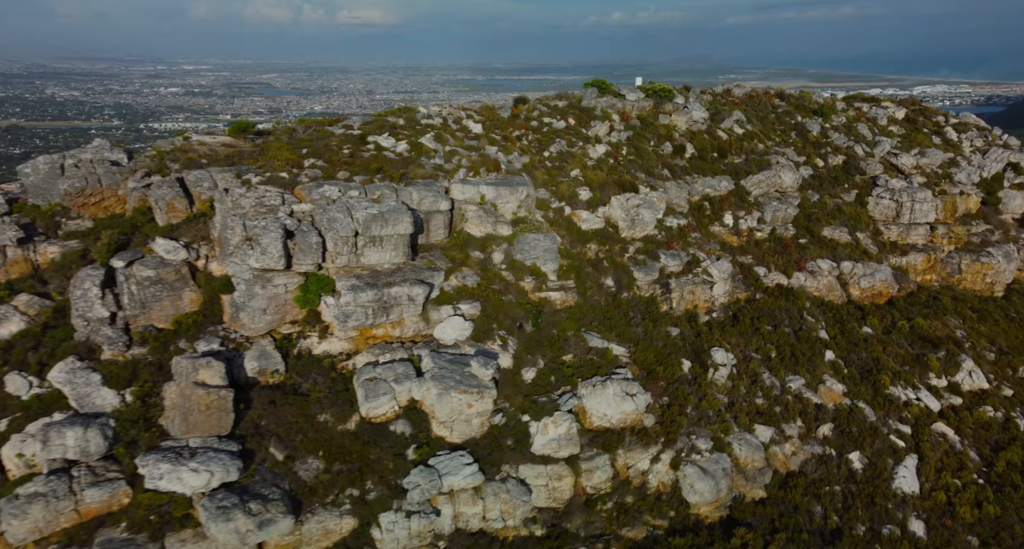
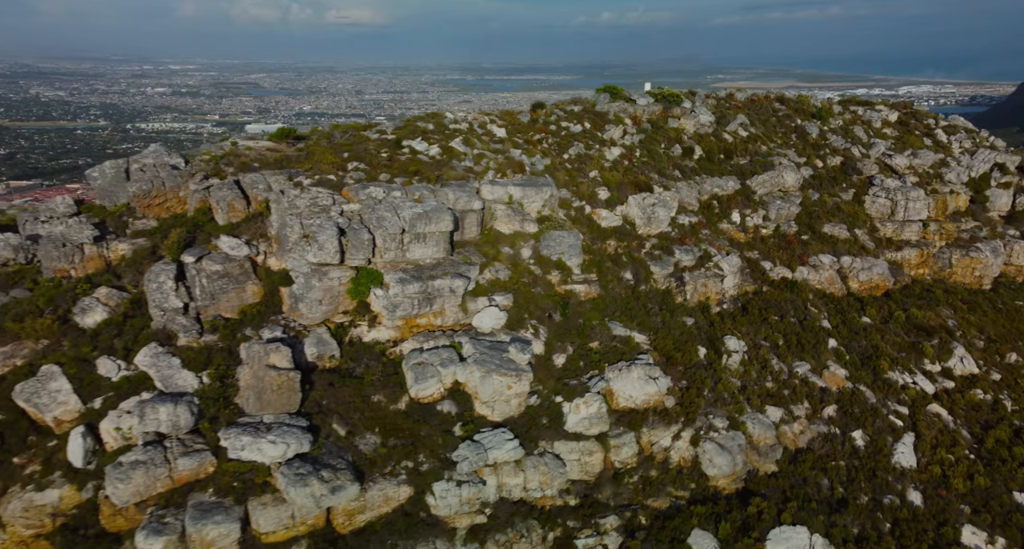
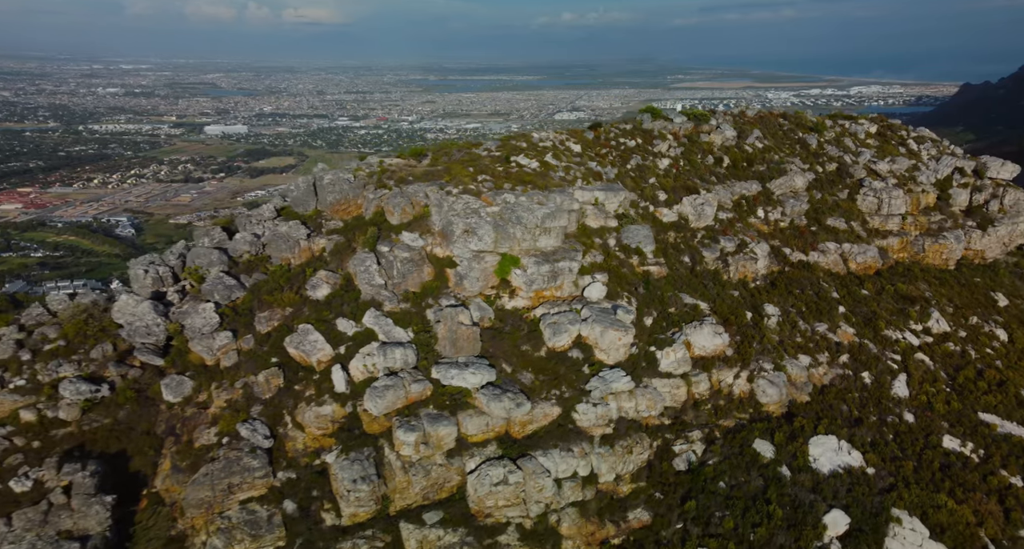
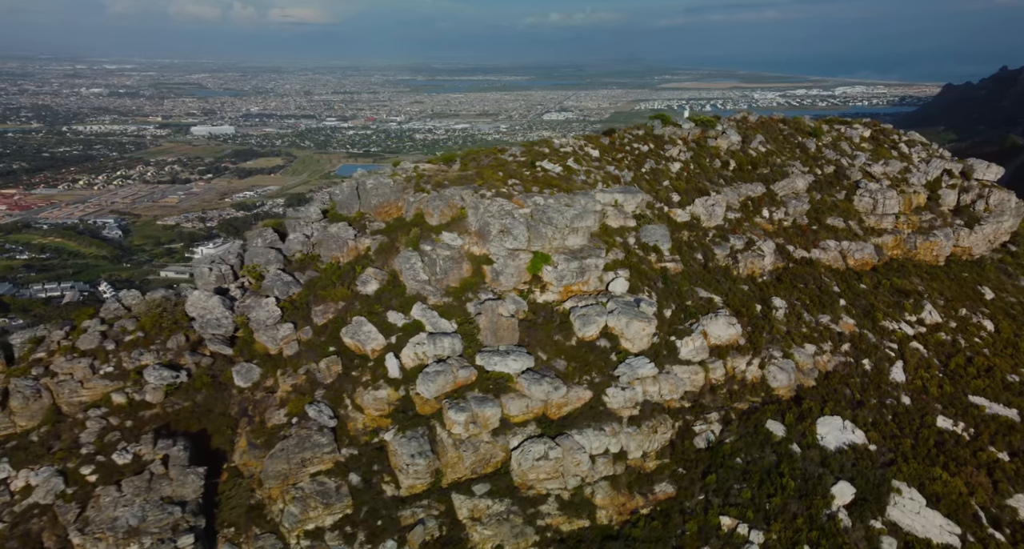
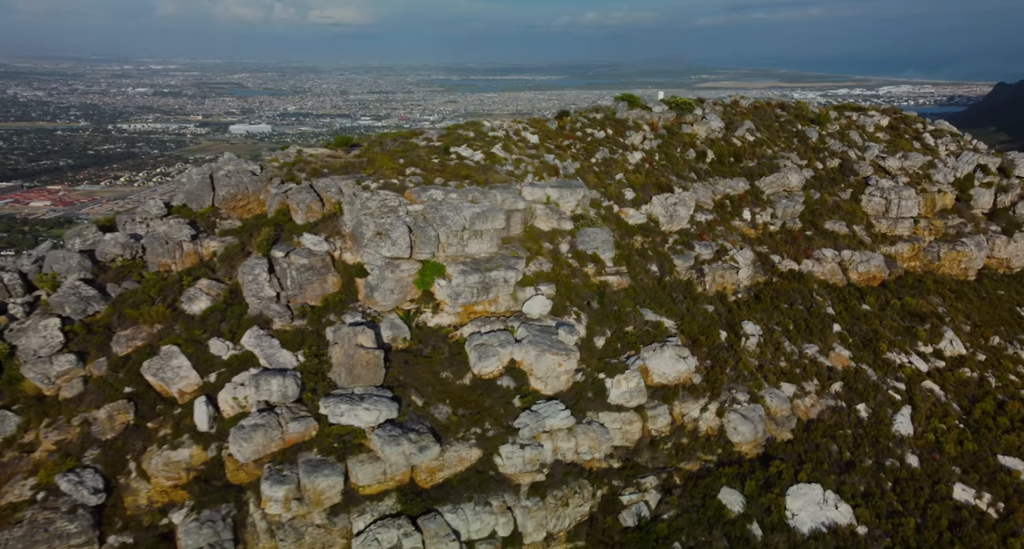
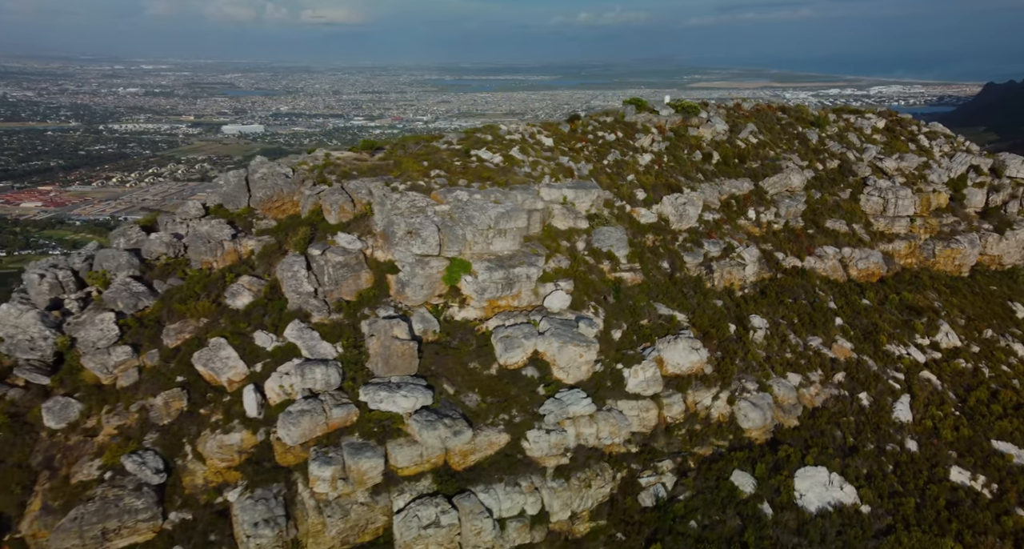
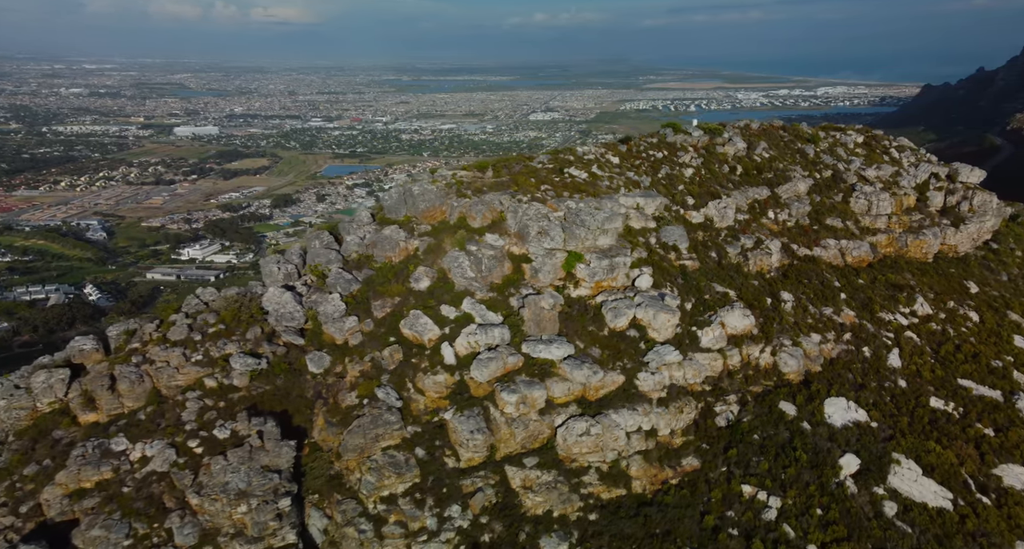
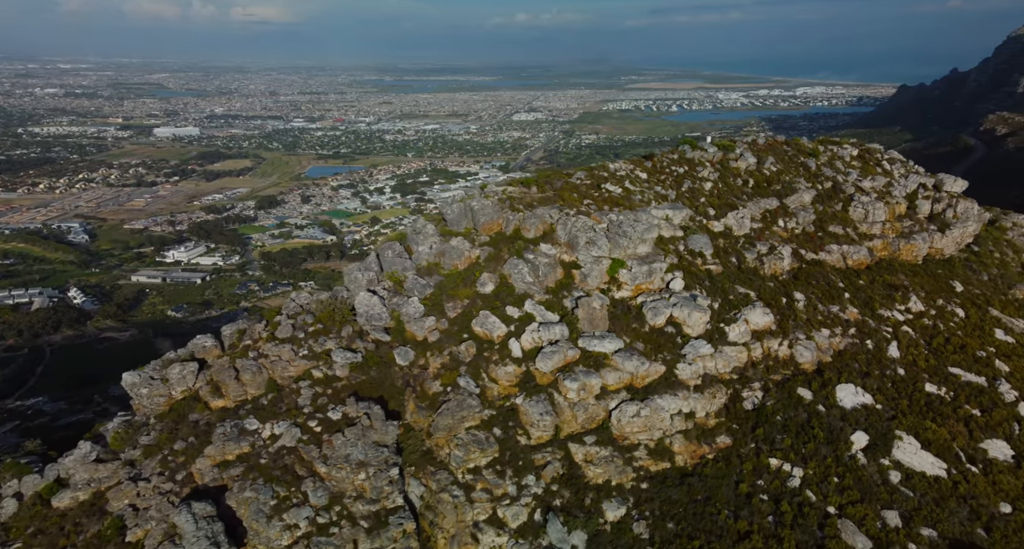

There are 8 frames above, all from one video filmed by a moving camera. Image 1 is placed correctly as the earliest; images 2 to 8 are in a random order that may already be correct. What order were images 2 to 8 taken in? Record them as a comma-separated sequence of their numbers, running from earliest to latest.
2, 5, 6, 3, 4, 7, 8
